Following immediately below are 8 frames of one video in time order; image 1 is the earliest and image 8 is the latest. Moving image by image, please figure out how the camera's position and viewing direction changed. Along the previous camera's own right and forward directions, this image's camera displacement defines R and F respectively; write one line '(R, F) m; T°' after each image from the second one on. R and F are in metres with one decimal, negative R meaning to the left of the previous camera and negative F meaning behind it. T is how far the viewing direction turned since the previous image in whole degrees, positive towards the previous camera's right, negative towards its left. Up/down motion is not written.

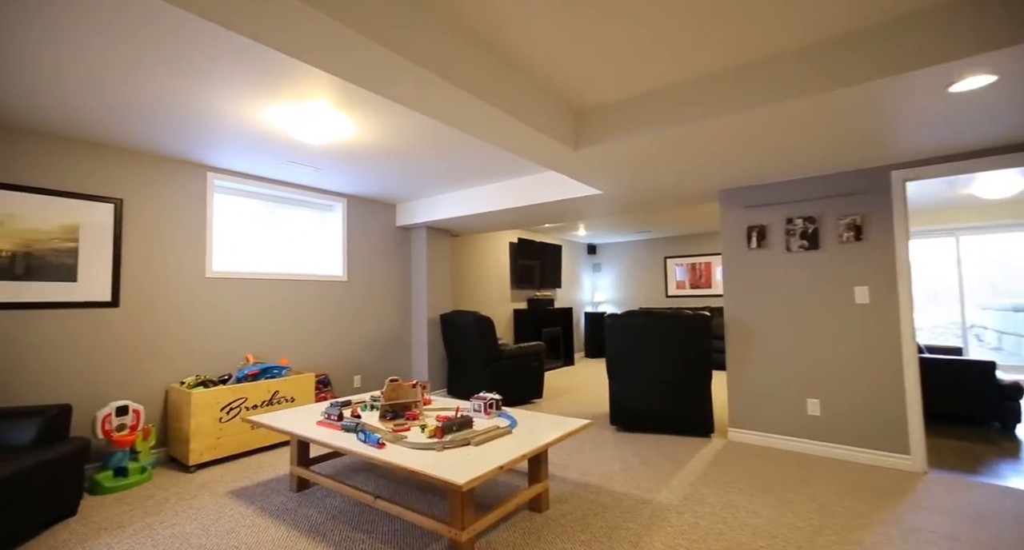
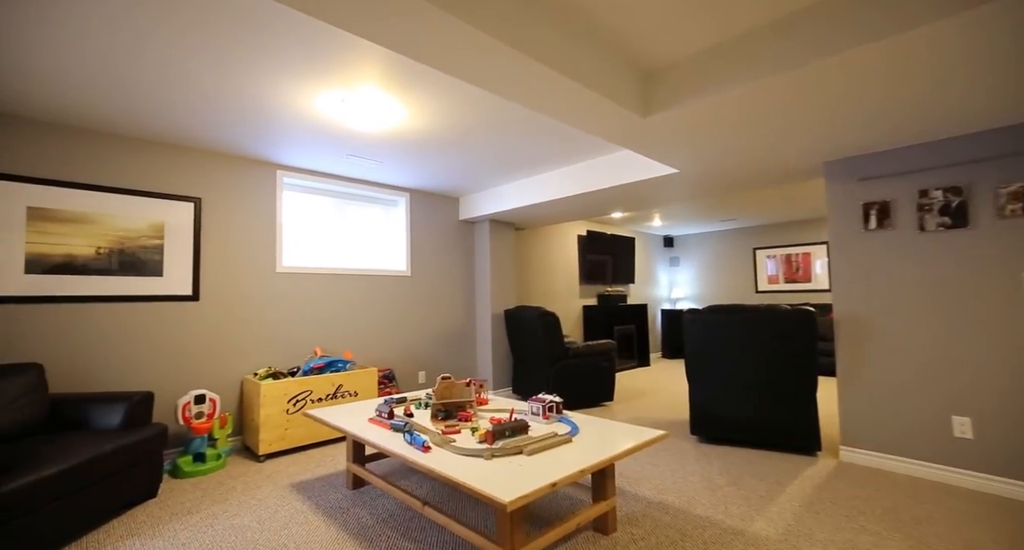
(+0.1, +0.2) m; -9°
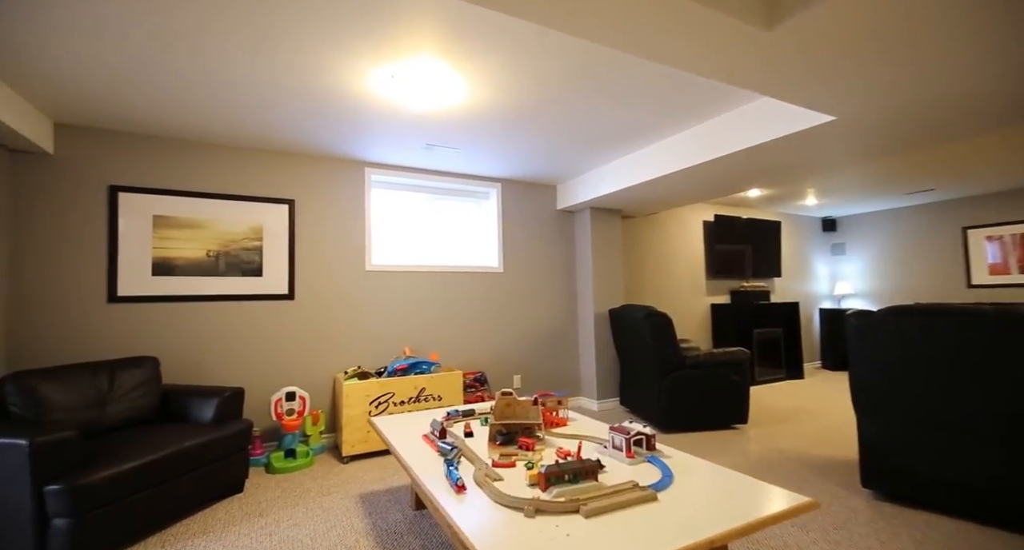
(+0.2, +0.5) m; -17°
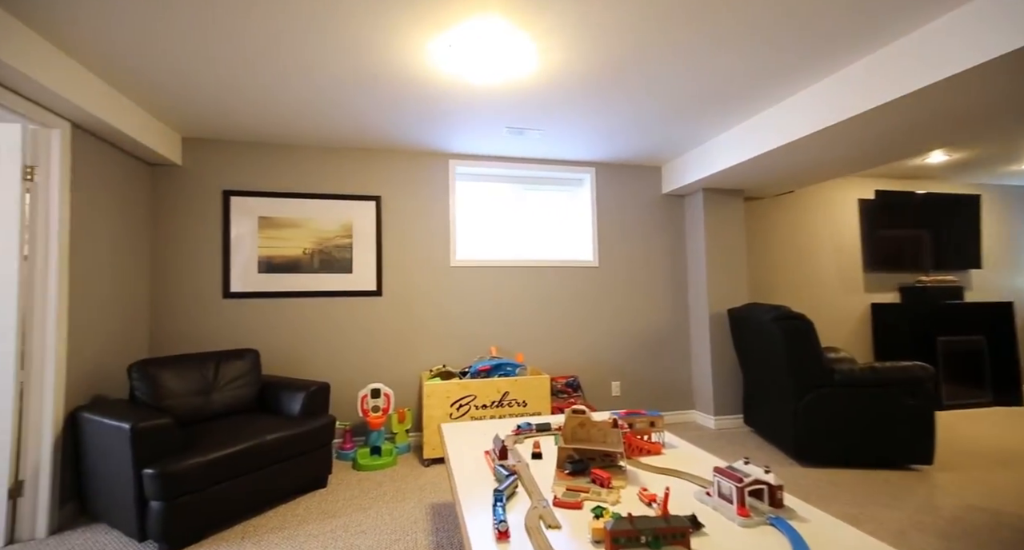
(+0.1, +0.4) m; -15°
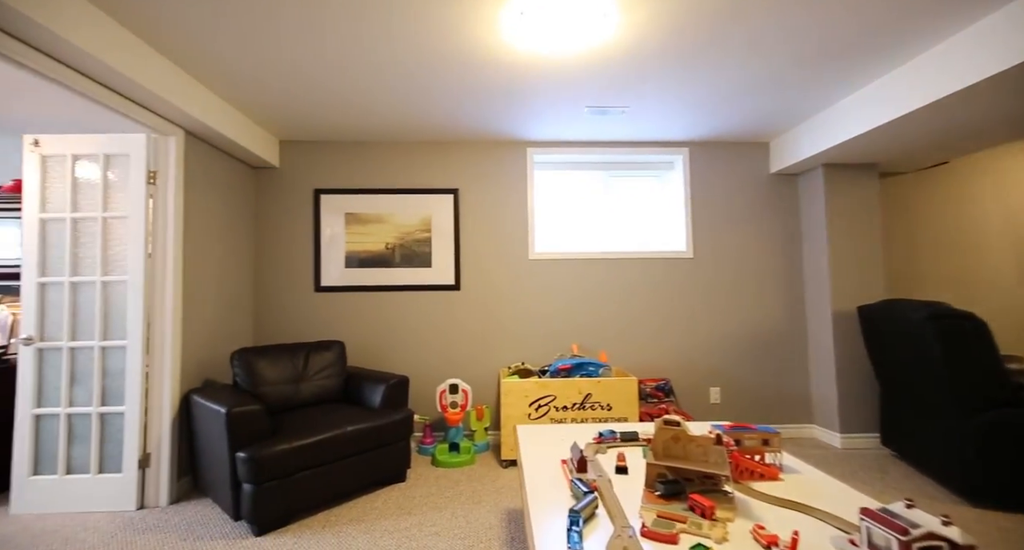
(0.0, +0.2) m; -11°
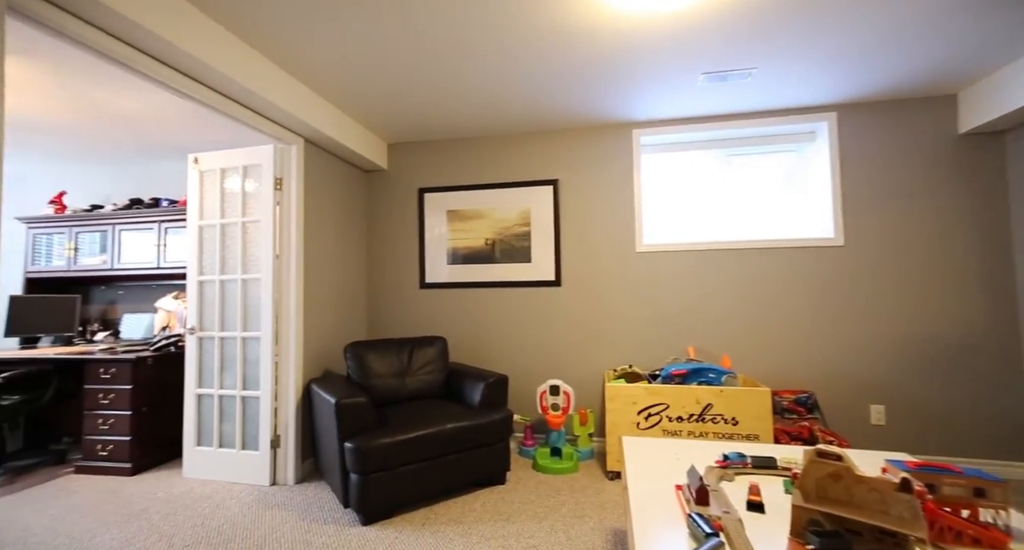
(0.0, +0.2) m; -14°
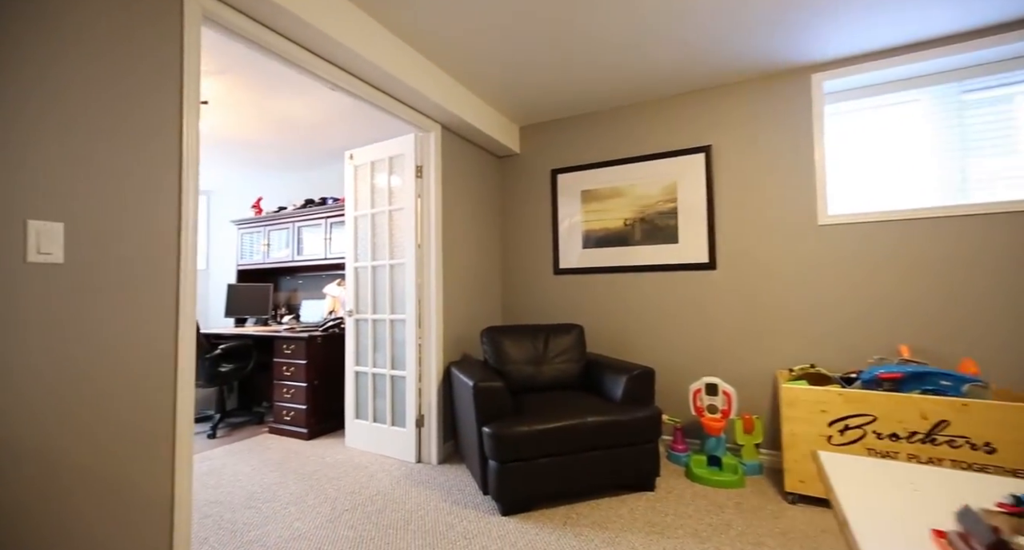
(-0.1, +0.2) m; -17°
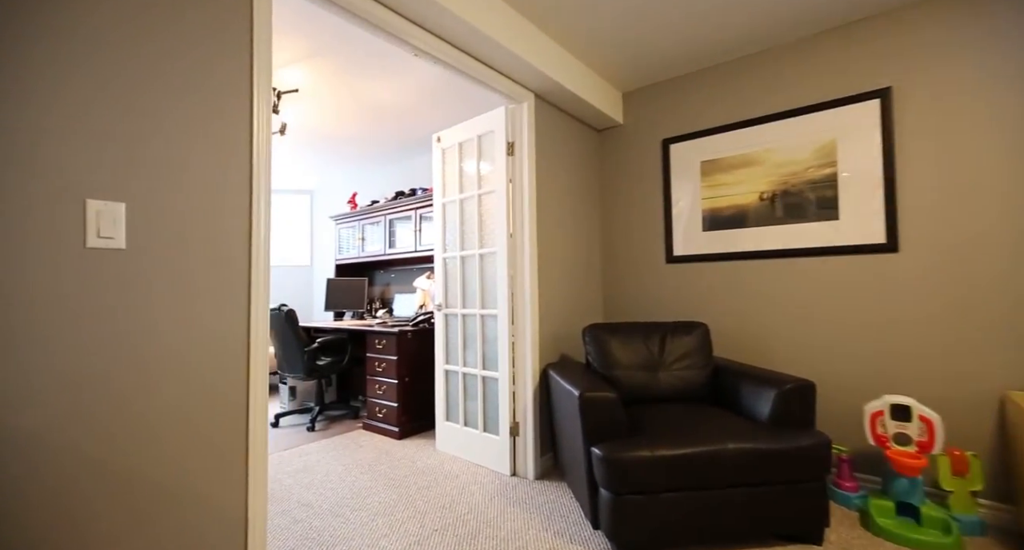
(-0.1, +0.4) m; -11°
